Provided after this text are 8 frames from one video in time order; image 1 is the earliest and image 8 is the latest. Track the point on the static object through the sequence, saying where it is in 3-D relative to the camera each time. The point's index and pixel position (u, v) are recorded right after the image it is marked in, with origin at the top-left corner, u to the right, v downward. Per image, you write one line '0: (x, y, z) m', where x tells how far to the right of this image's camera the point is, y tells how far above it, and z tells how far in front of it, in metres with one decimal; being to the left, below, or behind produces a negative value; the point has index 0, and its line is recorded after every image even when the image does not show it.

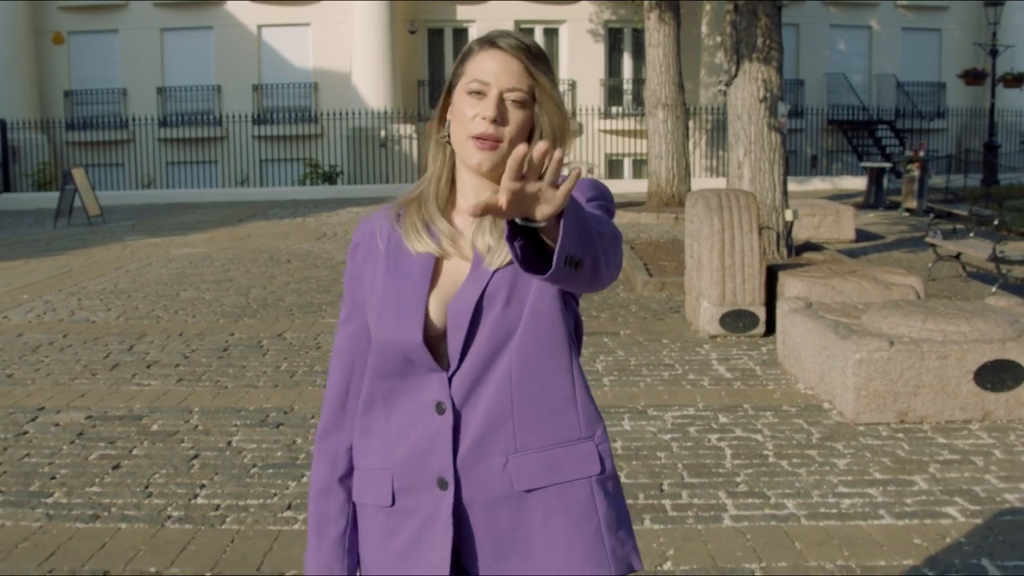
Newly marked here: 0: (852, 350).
0: (+1.0, -0.2, +6.5) m
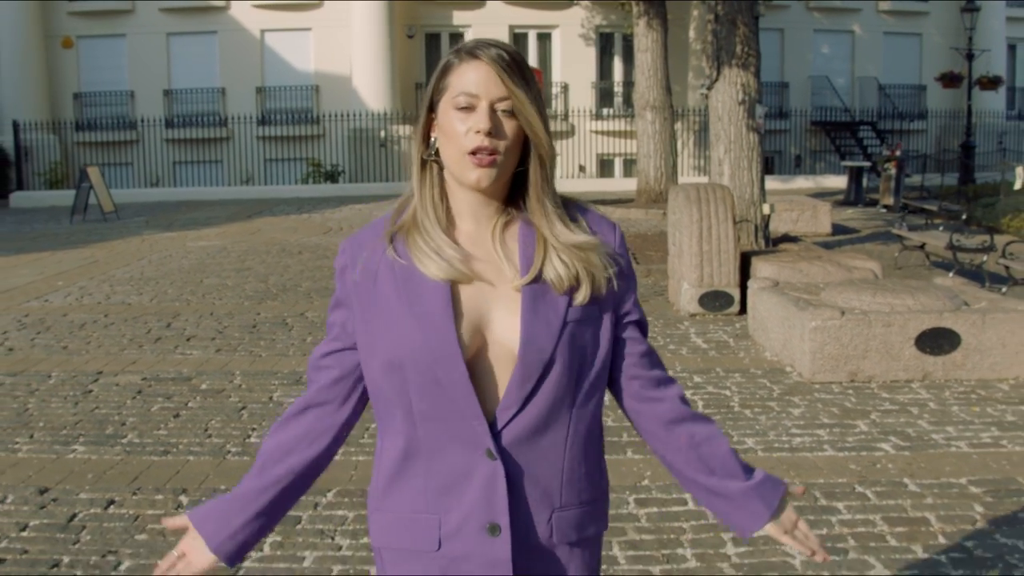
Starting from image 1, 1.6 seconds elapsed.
0: (+1.0, -0.1, +7.5) m
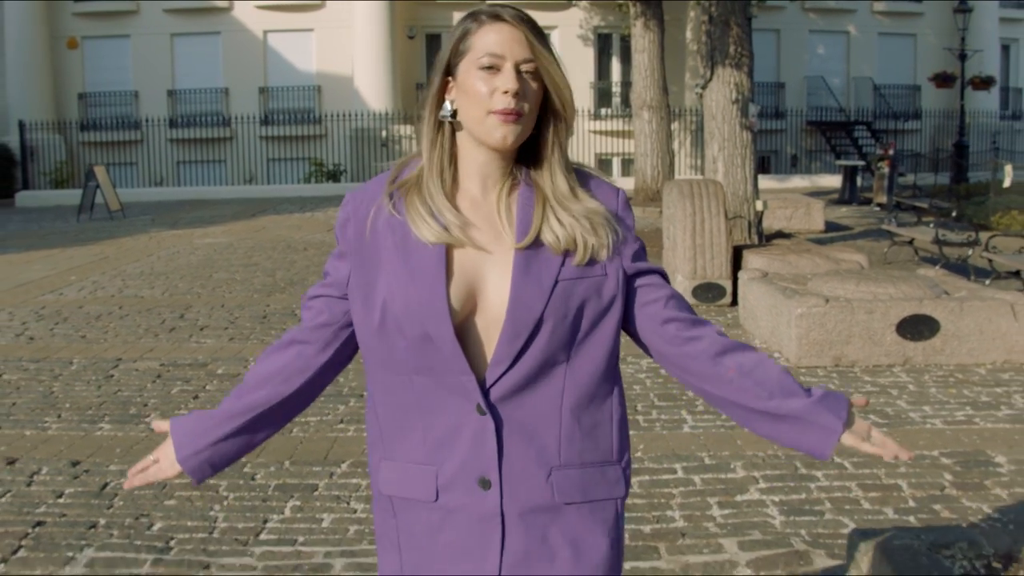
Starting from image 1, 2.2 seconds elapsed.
0: (+1.0, -0.1, +7.9) m
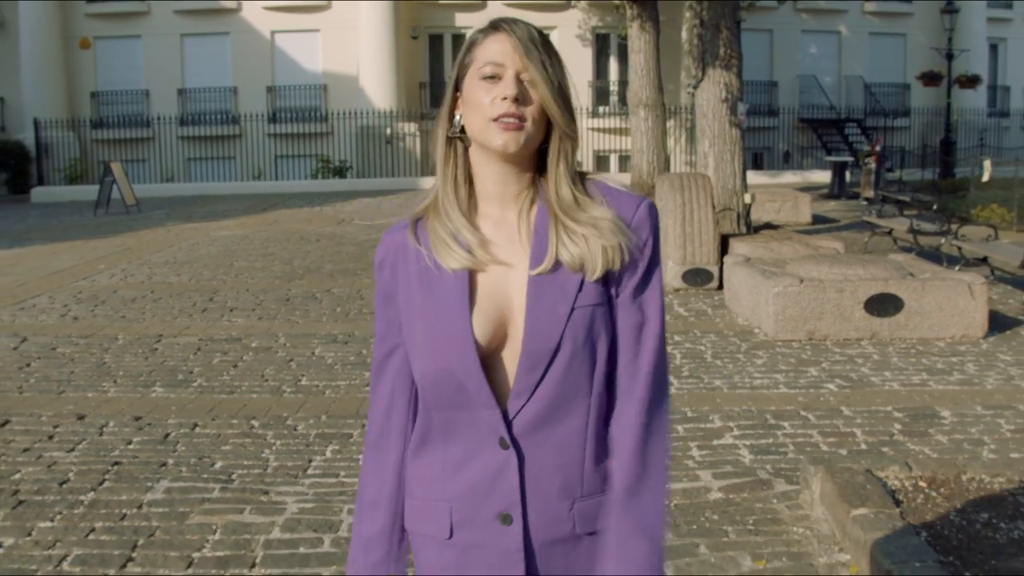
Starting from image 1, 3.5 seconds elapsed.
0: (+1.1, 0.0, +8.8) m
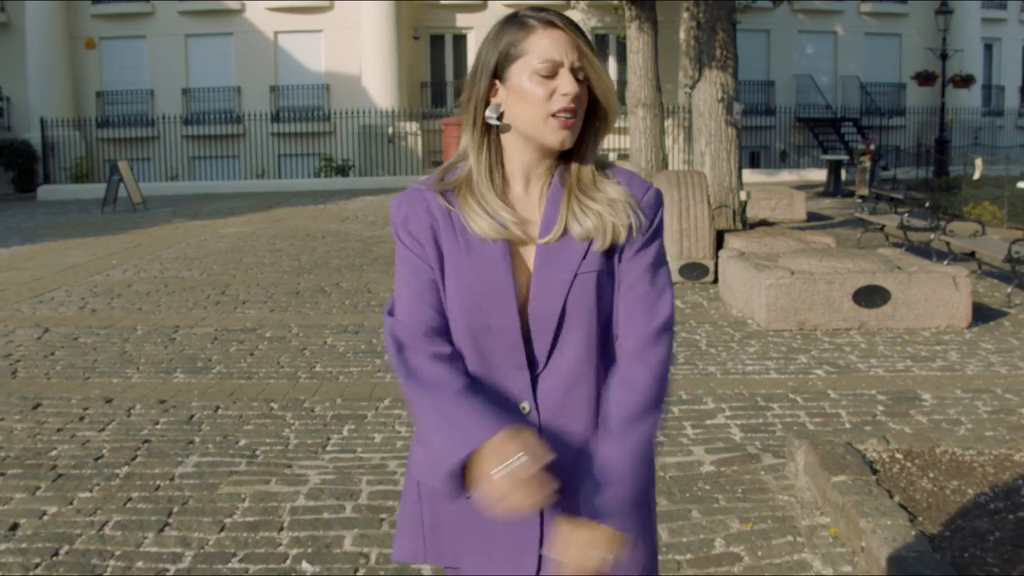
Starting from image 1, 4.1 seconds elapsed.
0: (+1.1, 0.0, +9.2) m
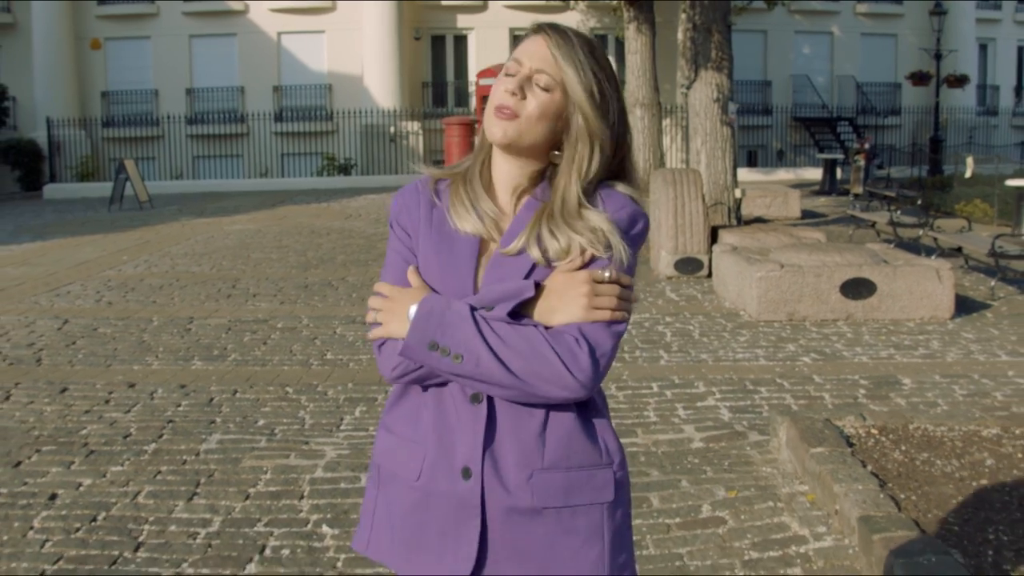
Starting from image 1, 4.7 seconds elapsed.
0: (+1.1, +0.1, +9.6) m
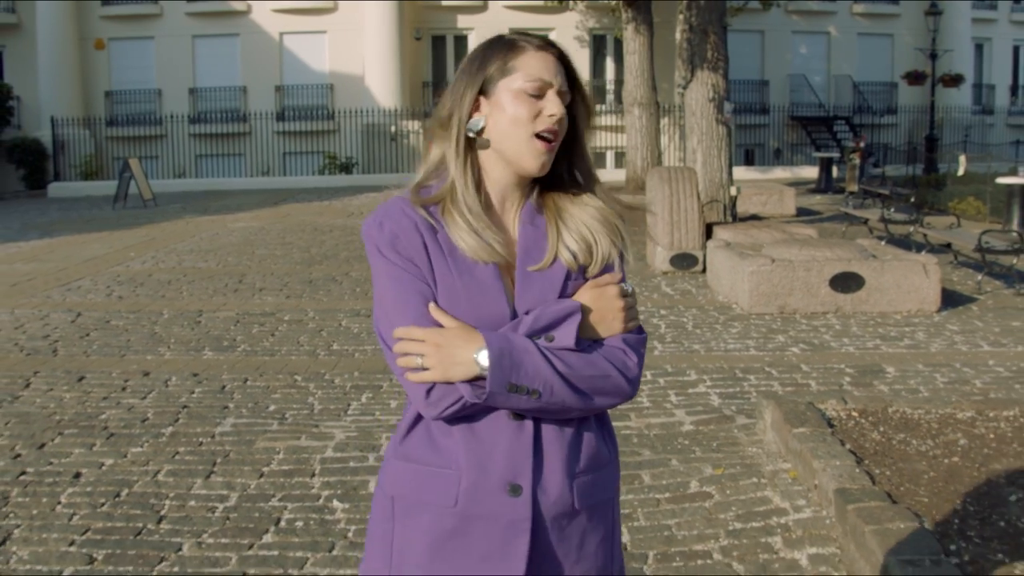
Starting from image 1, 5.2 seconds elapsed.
0: (+1.1, +0.1, +9.9) m
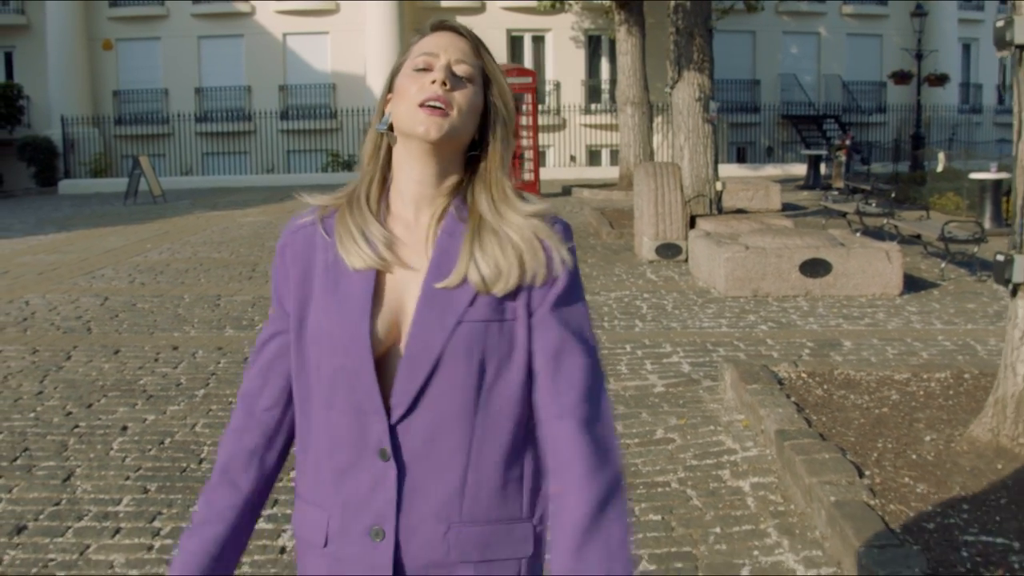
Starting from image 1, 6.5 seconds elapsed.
0: (+1.1, +0.2, +10.7) m
